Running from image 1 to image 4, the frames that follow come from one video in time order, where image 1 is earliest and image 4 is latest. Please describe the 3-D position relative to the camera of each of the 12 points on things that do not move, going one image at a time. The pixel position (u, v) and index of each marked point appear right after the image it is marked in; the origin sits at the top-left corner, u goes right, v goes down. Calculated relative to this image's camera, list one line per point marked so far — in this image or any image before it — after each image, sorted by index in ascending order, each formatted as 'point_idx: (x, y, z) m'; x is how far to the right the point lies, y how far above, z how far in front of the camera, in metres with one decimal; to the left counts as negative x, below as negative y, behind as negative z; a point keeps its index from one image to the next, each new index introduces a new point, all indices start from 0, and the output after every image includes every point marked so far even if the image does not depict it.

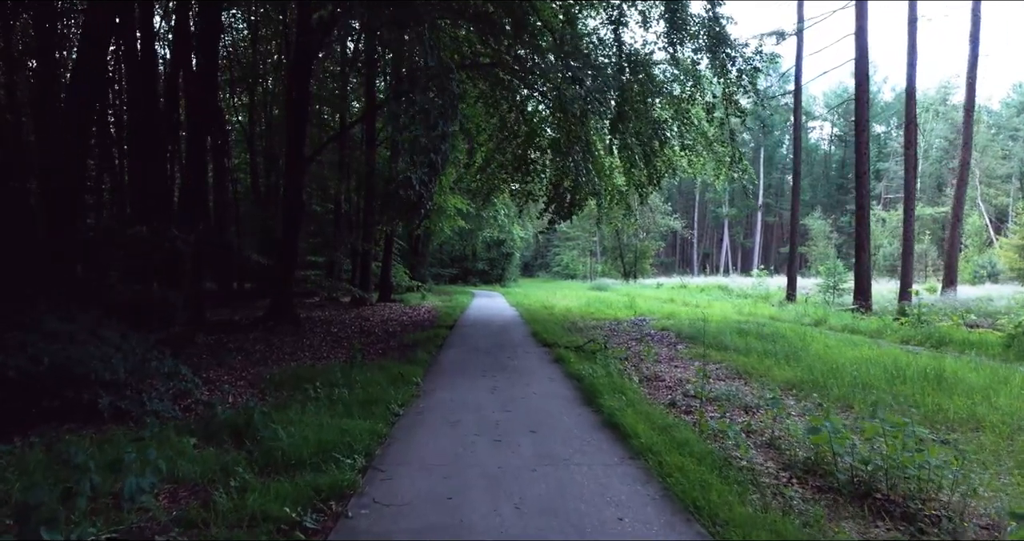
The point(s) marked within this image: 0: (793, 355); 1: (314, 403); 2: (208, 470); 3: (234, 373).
0: (+4.3, -1.3, +9.1) m
1: (-1.9, -1.3, +5.7) m
2: (-2.0, -1.3, +4.0) m
3: (-3.5, -1.3, +7.6) m
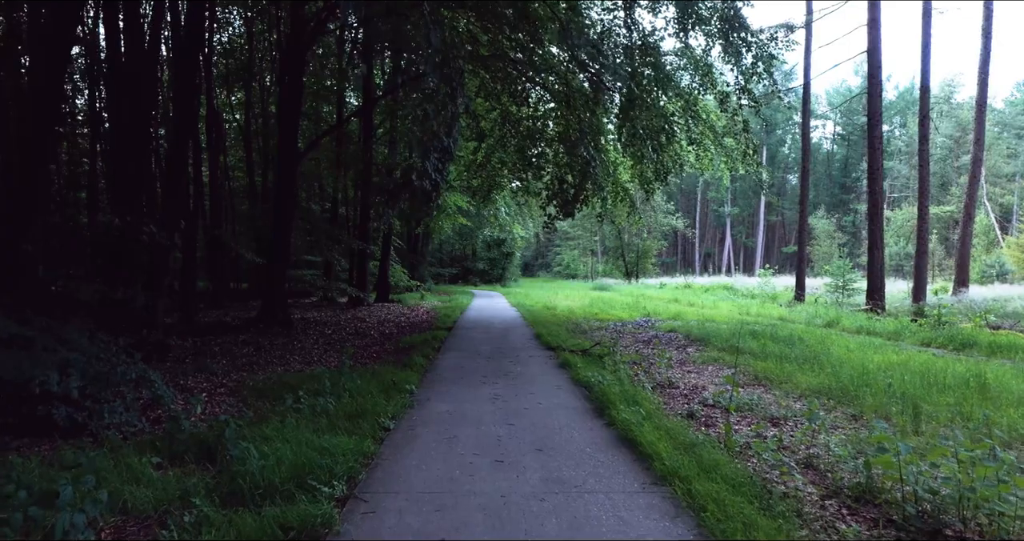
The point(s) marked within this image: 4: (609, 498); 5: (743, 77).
0: (+4.3, -1.2, +8.5) m
1: (-1.8, -1.2, +5.1) m
2: (-2.0, -1.3, +3.5) m
3: (-3.5, -1.3, +7.0) m
4: (+0.6, -1.3, +3.4) m
5: (+4.1, +3.4, +10.6) m
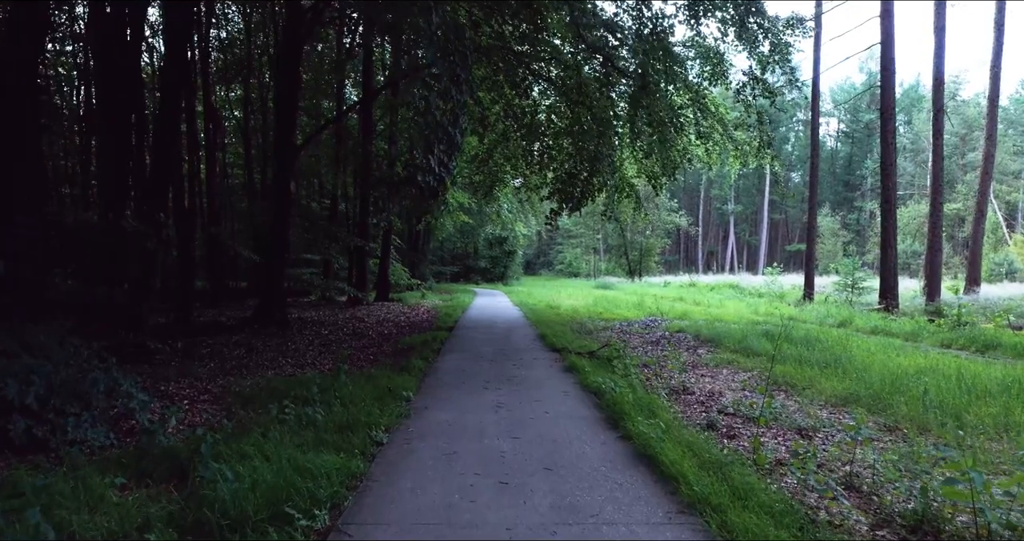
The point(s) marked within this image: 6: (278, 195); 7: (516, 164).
0: (+4.3, -1.2, +8.1) m
1: (-1.8, -1.2, +4.7) m
2: (-2.0, -1.3, +3.0) m
3: (-3.4, -1.3, +6.6) m
4: (+0.6, -1.3, +3.0) m
5: (+4.1, +3.5, +10.1) m
6: (-4.9, +1.6, +12.4) m
7: (+0.1, +2.7, +15.6) m
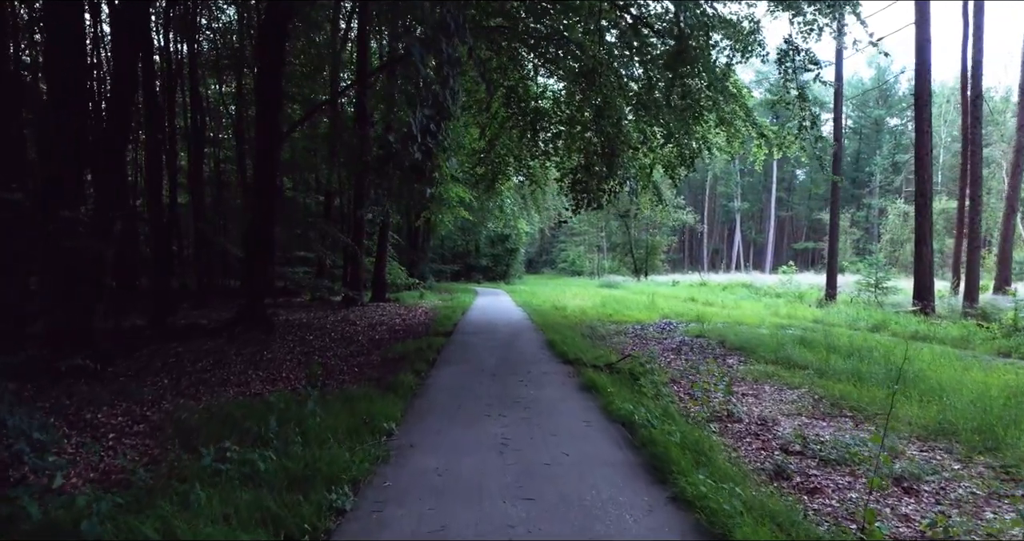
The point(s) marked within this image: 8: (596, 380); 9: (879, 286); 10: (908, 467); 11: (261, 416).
0: (+4.4, -1.2, +6.8) m
1: (-1.7, -1.2, +3.5) m
2: (-1.9, -1.3, +1.8) m
3: (-3.4, -1.3, +5.3) m
4: (+0.7, -1.3, +1.8) m
5: (+4.2, +3.5, +8.9) m
6: (-4.8, +1.6, +11.2) m
7: (+0.2, +2.8, +14.4) m
8: (+0.9, -1.2, +6.4) m
9: (+11.6, -0.5, +18.8) m
10: (+2.7, -1.4, +4.1) m
11: (-2.0, -1.2, +4.9) m
